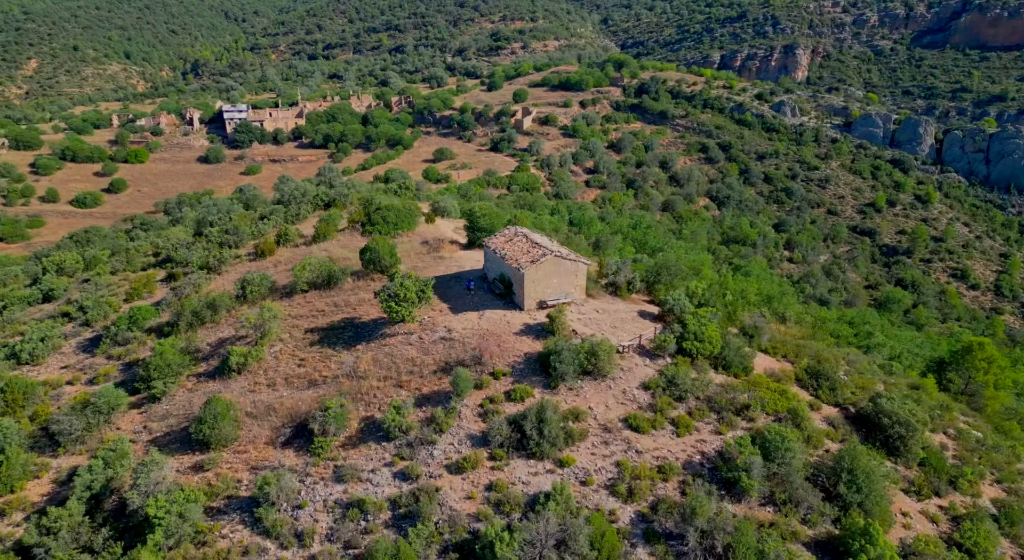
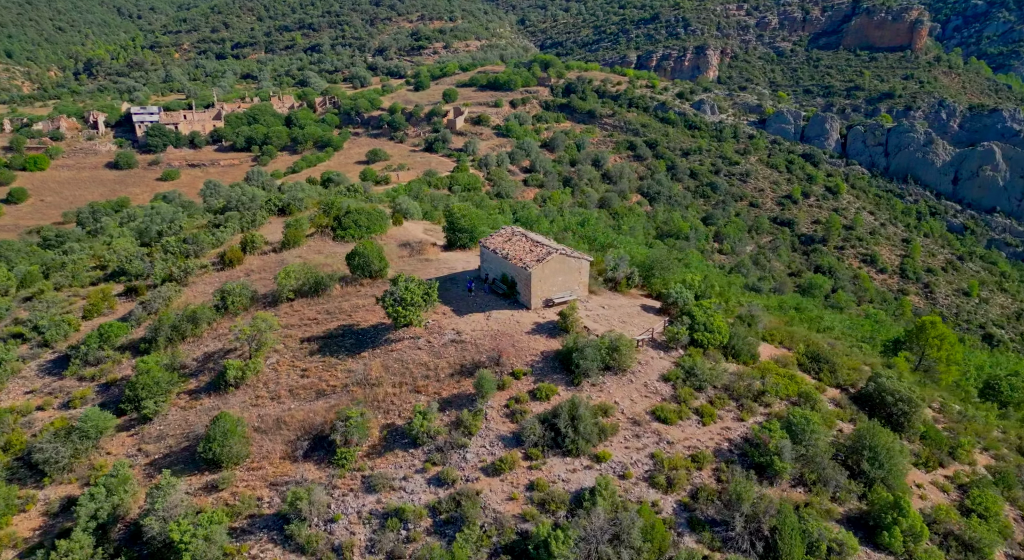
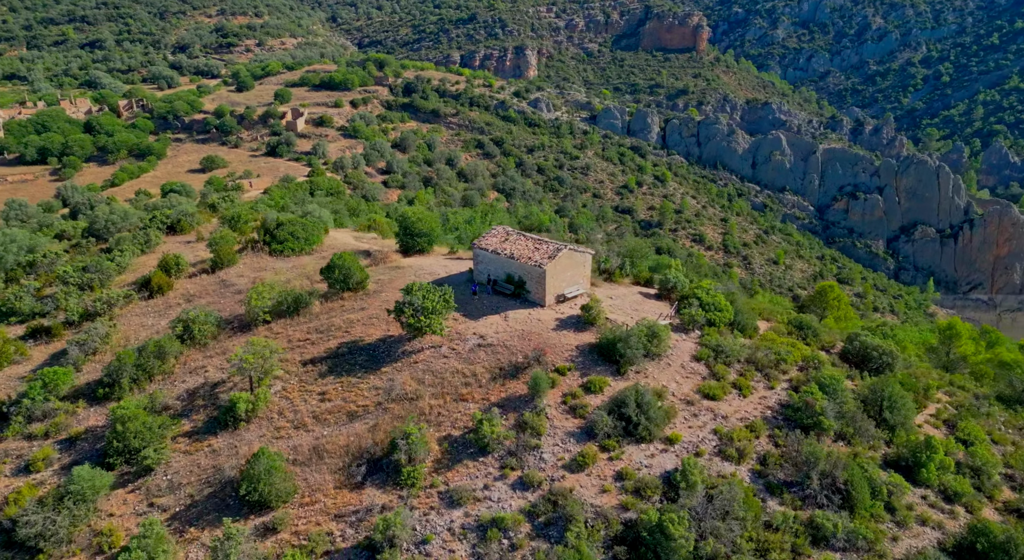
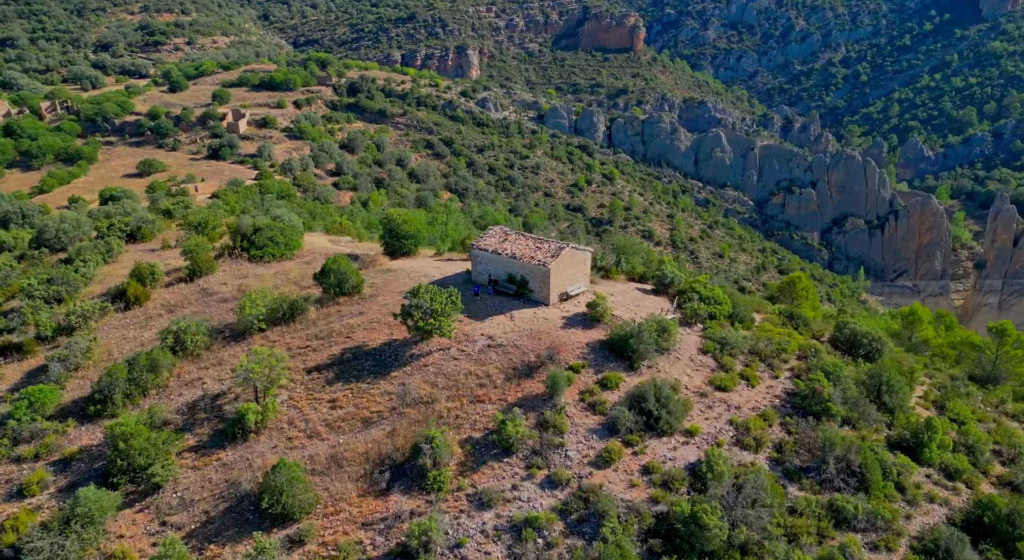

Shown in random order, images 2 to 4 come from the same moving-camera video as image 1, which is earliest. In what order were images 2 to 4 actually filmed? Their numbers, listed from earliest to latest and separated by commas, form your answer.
2, 3, 4
